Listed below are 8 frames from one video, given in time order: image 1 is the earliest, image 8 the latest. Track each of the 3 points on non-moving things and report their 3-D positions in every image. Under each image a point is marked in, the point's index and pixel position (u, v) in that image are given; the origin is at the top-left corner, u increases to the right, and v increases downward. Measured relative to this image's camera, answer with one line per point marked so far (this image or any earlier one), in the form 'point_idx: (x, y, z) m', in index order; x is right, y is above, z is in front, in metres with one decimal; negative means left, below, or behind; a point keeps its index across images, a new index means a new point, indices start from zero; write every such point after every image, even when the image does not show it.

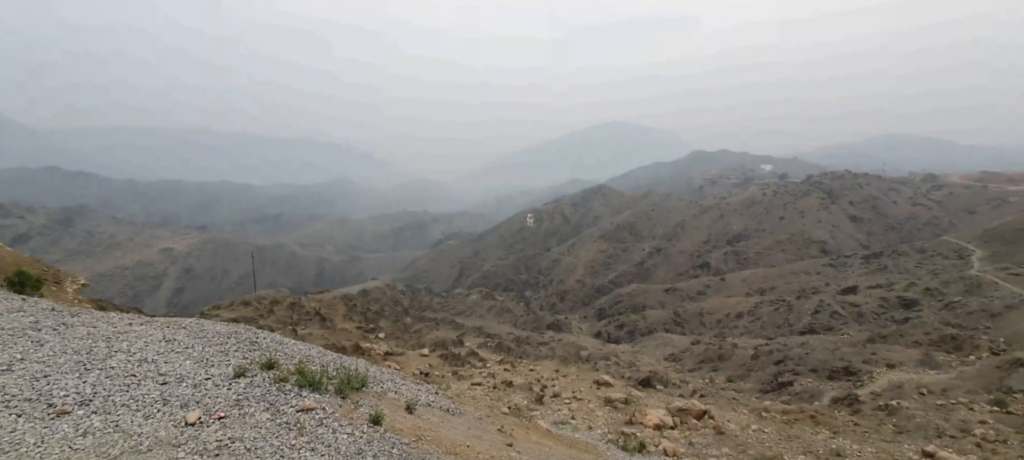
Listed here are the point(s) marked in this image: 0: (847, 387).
0: (+12.6, -5.9, +19.1) m
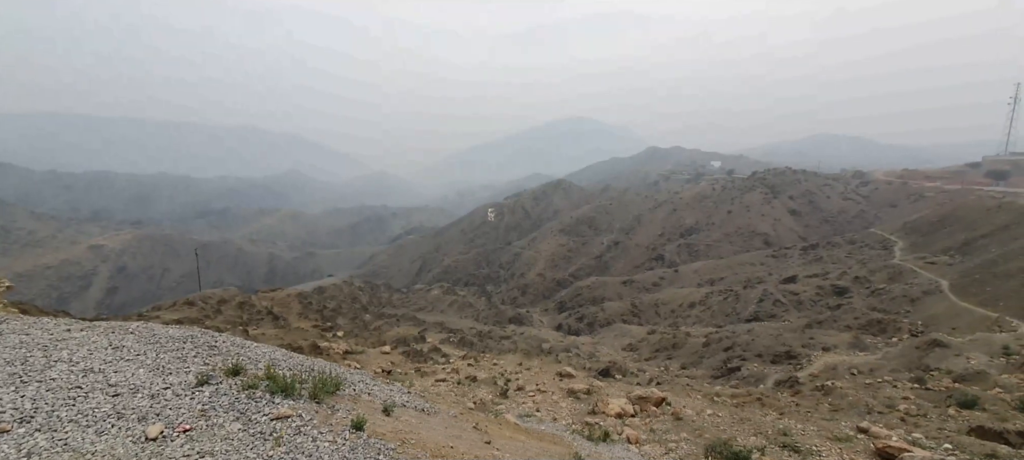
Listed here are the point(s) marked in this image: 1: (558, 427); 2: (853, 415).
0: (+11.3, -5.7, +20.8) m
1: (+1.4, -5.8, +15.2) m
2: (+10.5, -5.7, +15.7) m
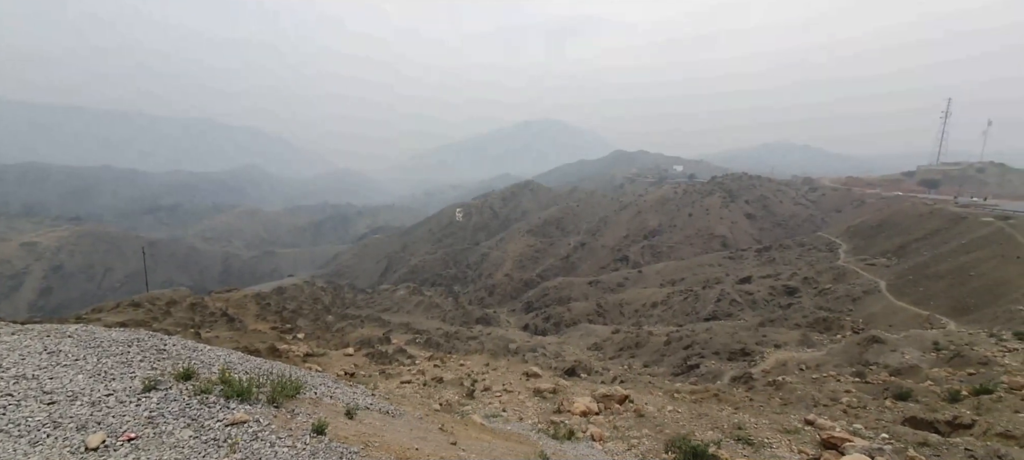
0: (+9.9, -5.8, +21.8) m
1: (+0.4, -6.0, +15.6) m
2: (+9.5, -5.9, +16.7) m
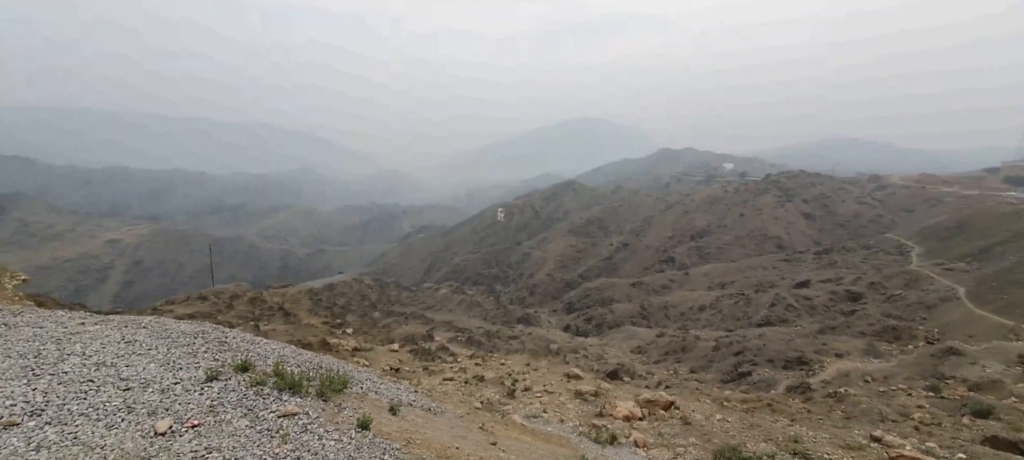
0: (+11.6, -5.8, +20.4) m
1: (+1.6, -5.8, +15.0) m
2: (+10.7, -5.8, +15.4) m
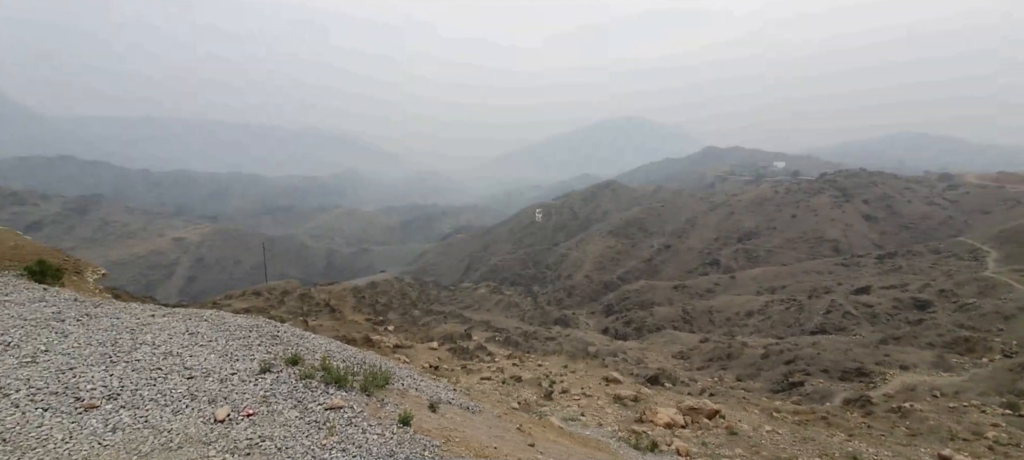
0: (+13.0, -5.9, +19.0) m
1: (+2.5, -5.7, +14.4) m
2: (+11.7, -5.9, +14.1) m
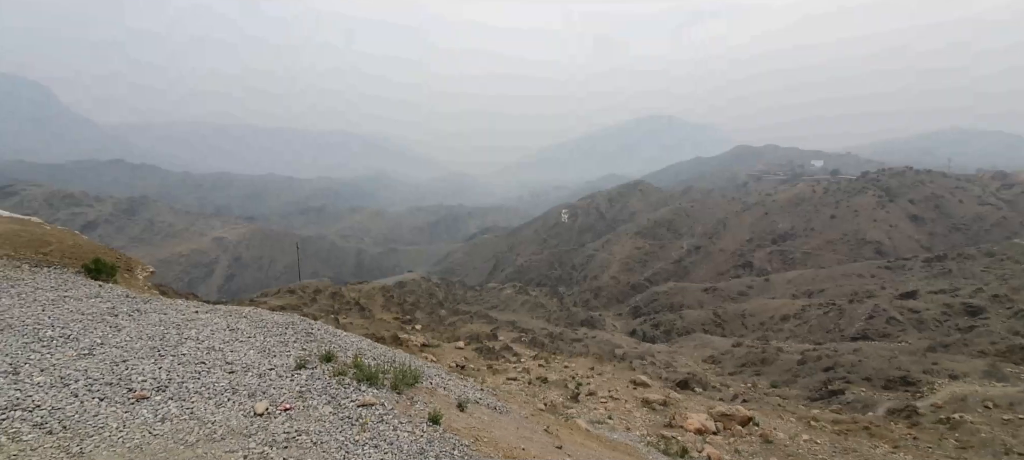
0: (+13.9, -5.9, +18.0) m
1: (+3.2, -5.6, +13.9) m
2: (+12.4, -5.9, +13.1) m
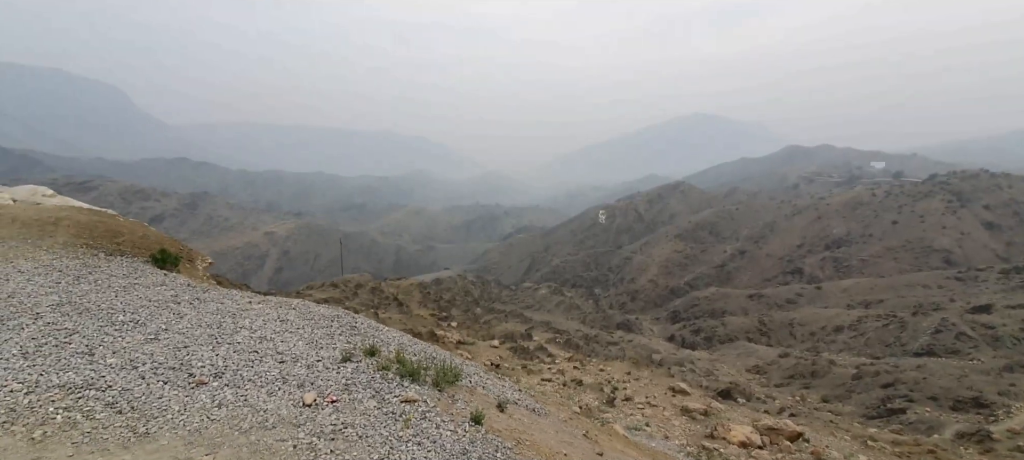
0: (+14.9, -6.1, +16.4) m
1: (+4.0, -5.6, +13.1) m
2: (+13.1, -6.0, +11.6) m
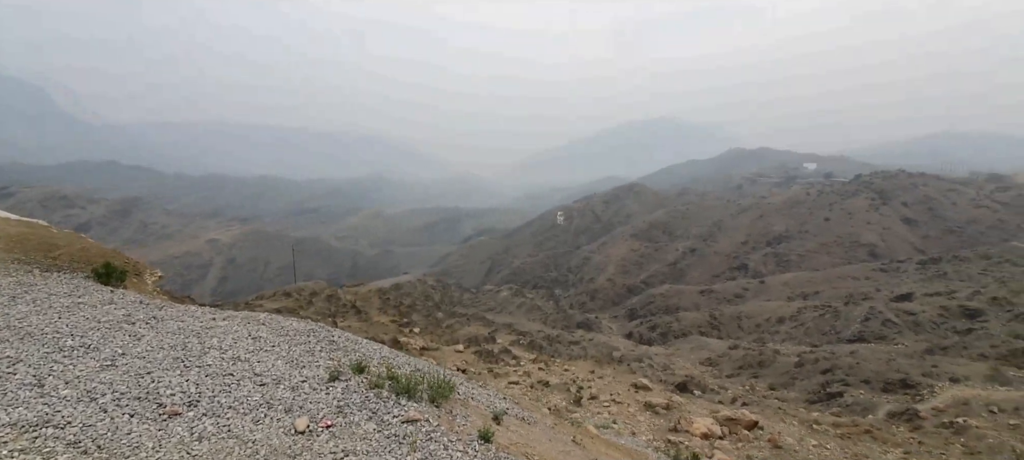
0: (+14.0, -6.1, +18.2) m
1: (+3.4, -5.8, +13.8) m
2: (+12.6, -6.0, +13.3) m
